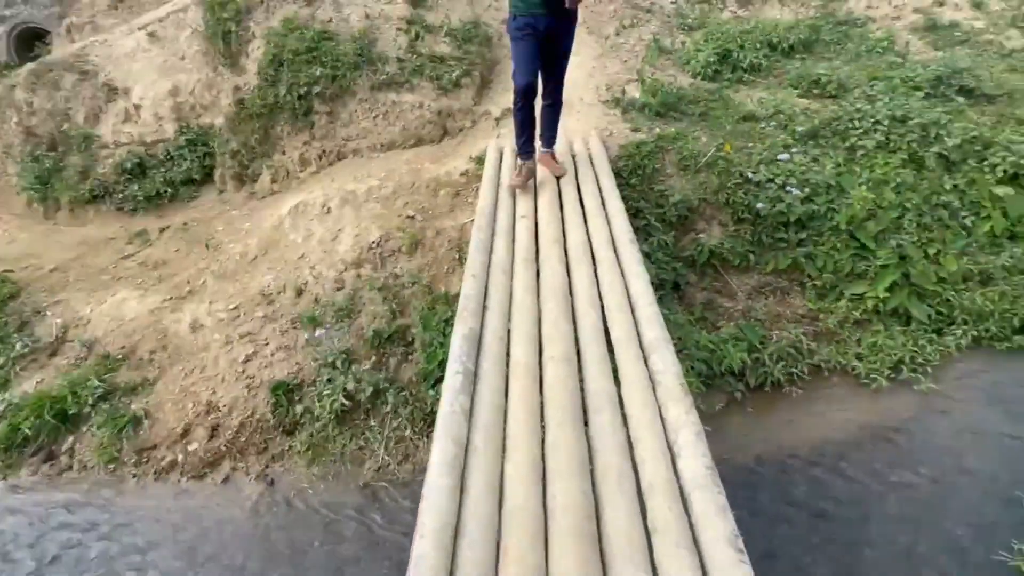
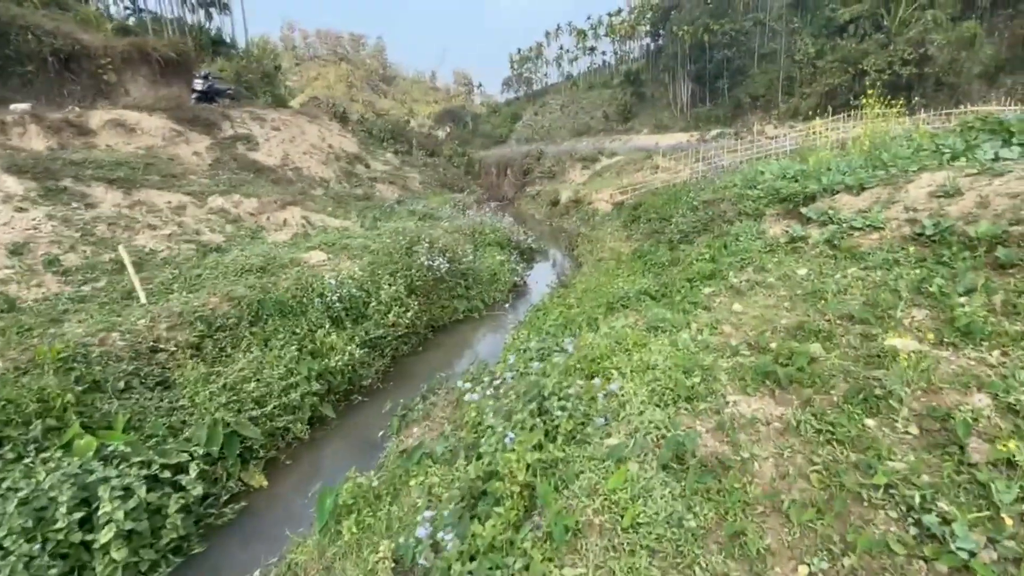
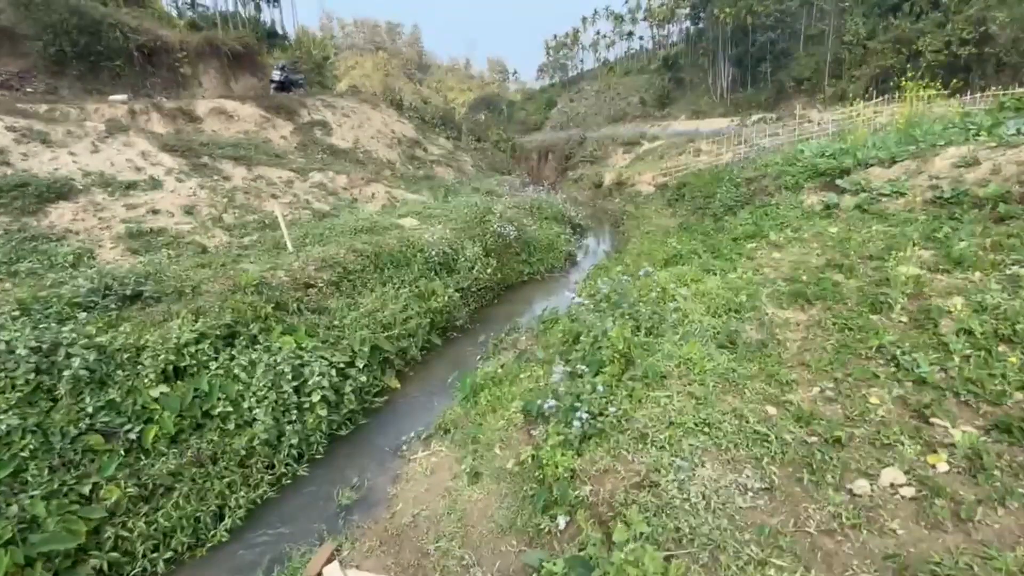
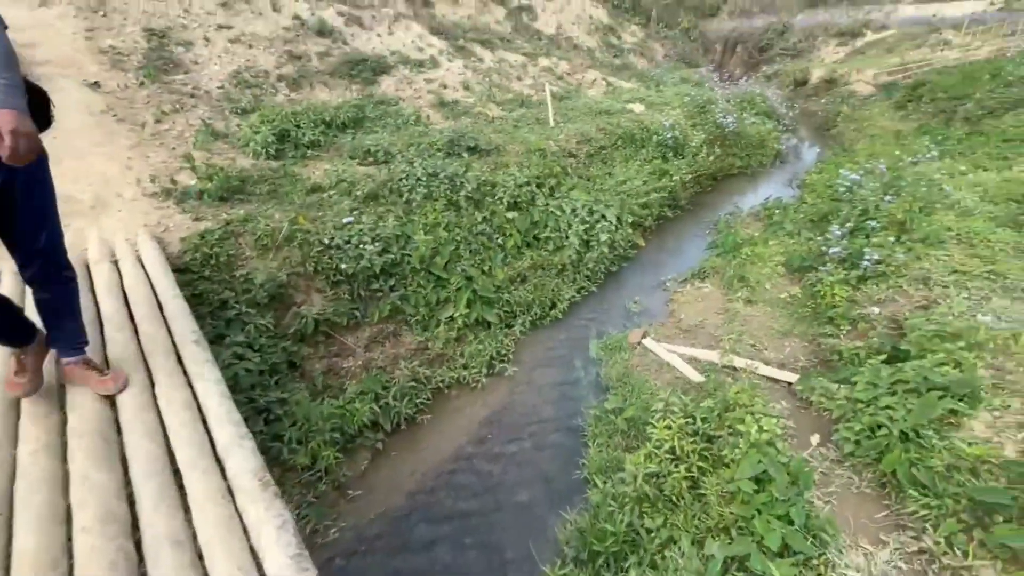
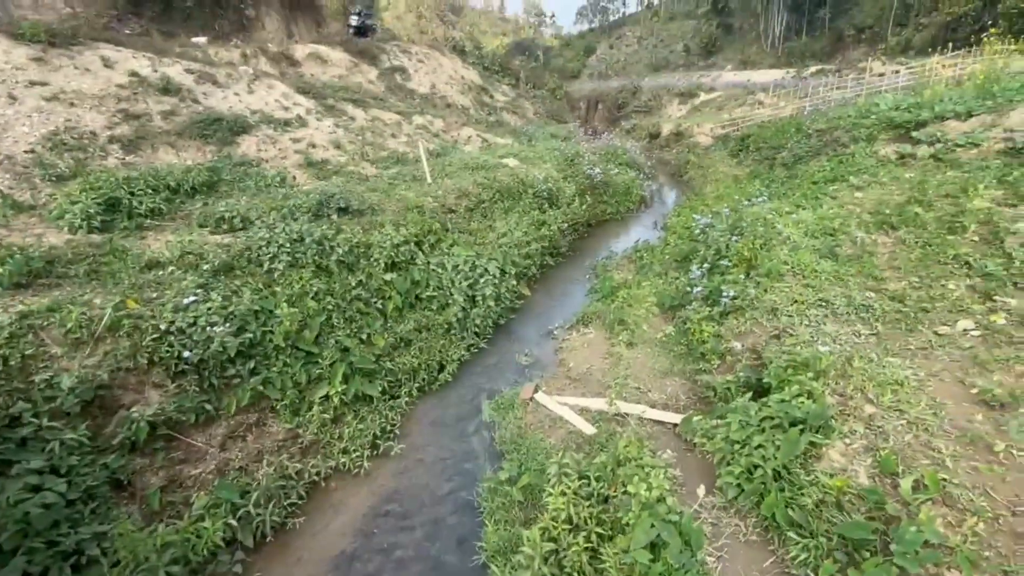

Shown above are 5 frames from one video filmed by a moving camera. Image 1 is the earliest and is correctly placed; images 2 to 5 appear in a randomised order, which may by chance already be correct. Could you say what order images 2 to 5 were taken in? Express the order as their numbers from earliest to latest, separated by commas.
4, 5, 3, 2
